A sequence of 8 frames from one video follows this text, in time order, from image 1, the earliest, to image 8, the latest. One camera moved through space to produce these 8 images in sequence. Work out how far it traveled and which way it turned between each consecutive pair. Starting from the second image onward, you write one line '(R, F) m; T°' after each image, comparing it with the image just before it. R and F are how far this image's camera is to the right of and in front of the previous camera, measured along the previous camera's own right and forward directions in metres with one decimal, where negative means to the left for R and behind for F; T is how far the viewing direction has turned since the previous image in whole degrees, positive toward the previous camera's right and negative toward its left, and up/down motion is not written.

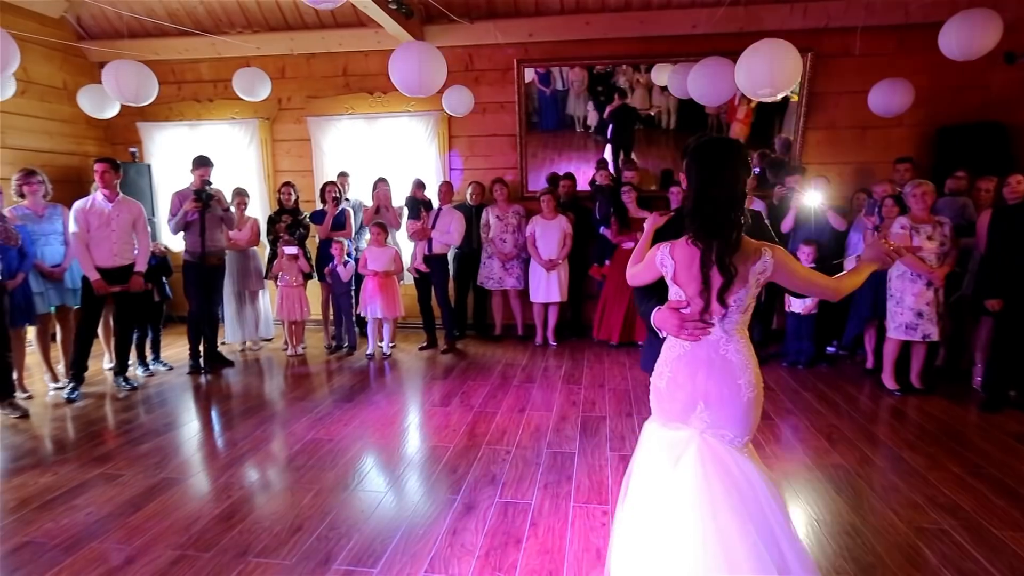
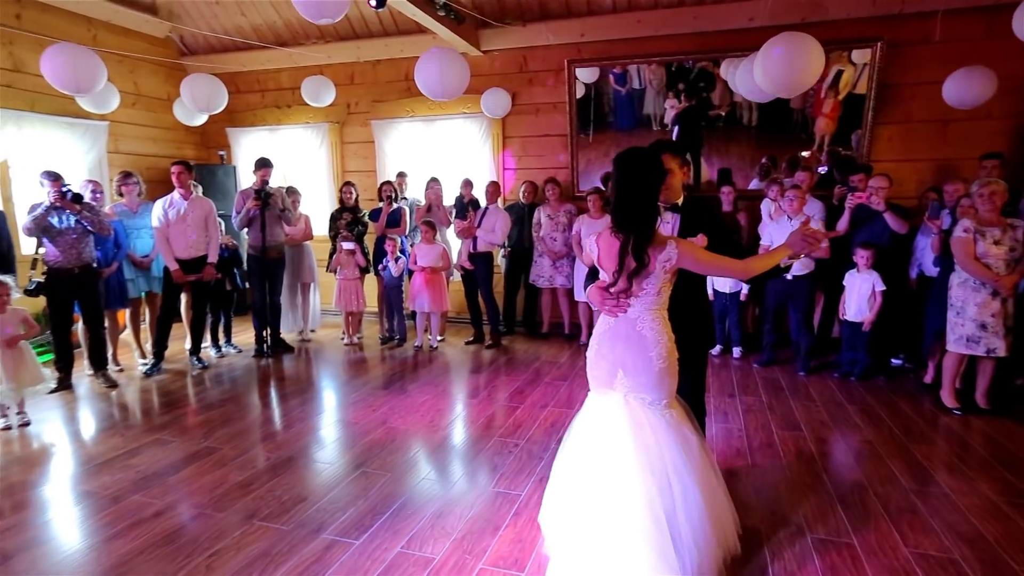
(+0.4, -0.1) m; -9°
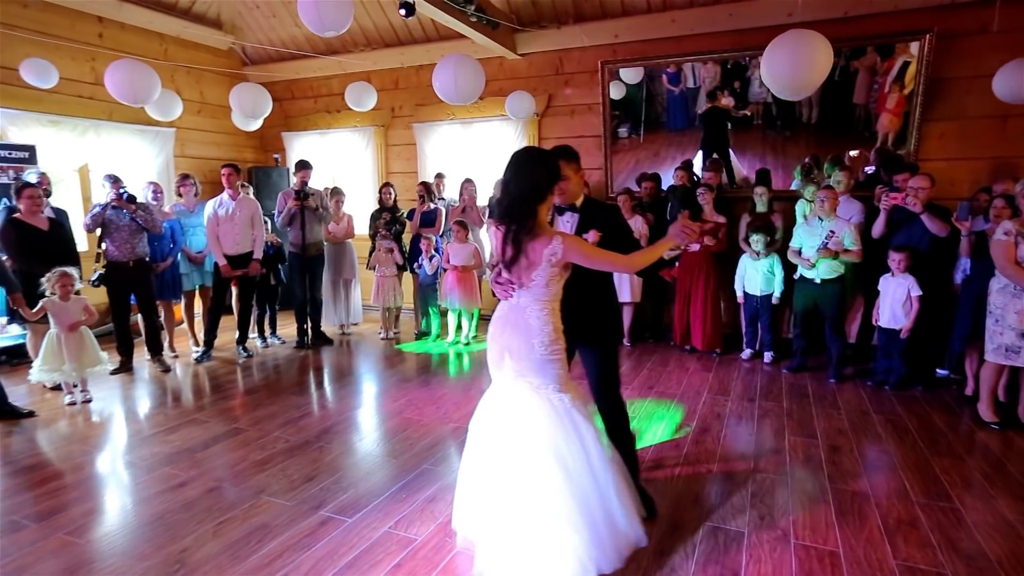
(+0.3, -0.1) m; -6°
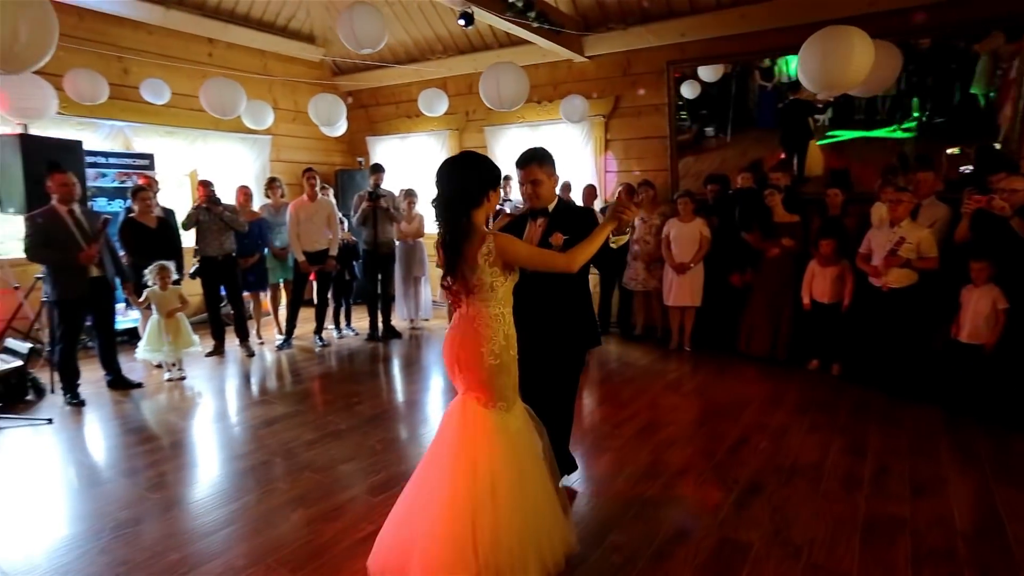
(+0.3, -0.1) m; -9°
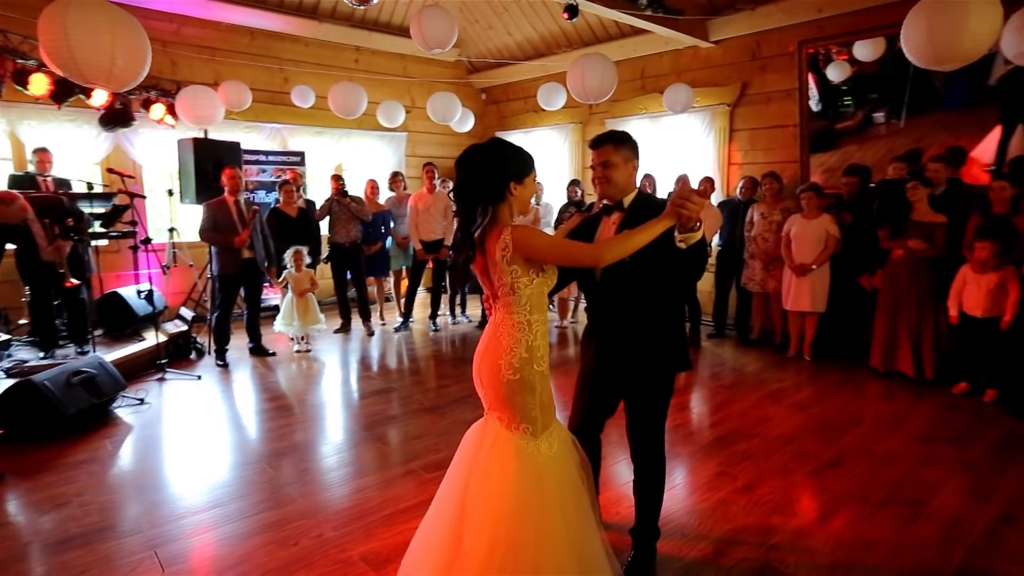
(+0.4, 0.0) m; -15°
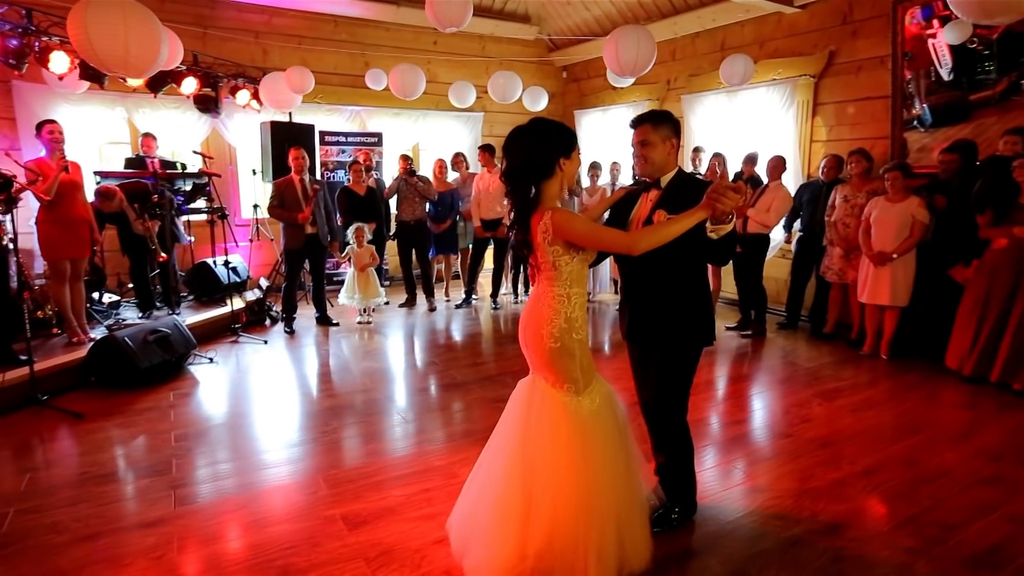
(+0.5, +0.1) m; -11°
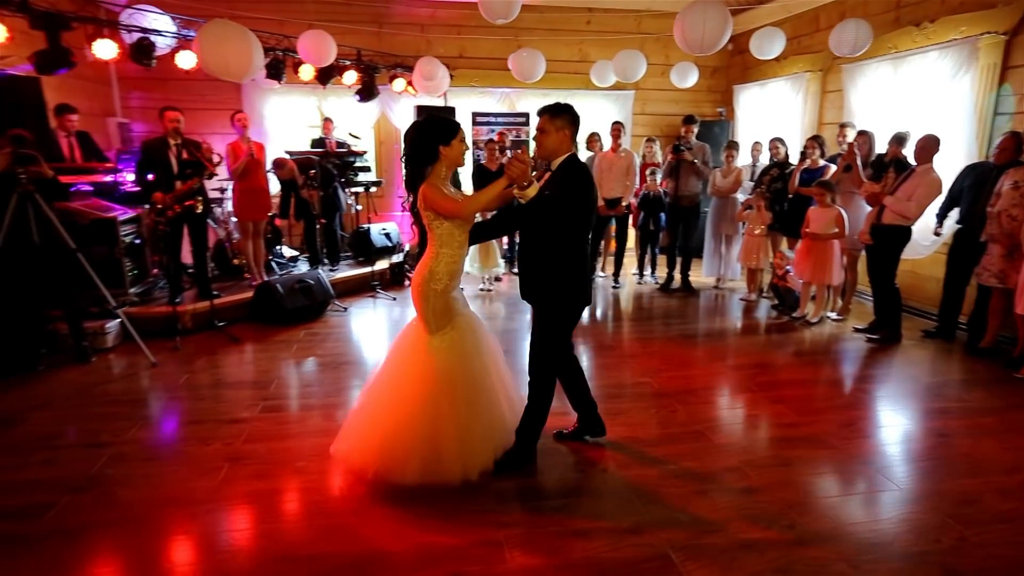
(+0.9, -0.1) m; -20°
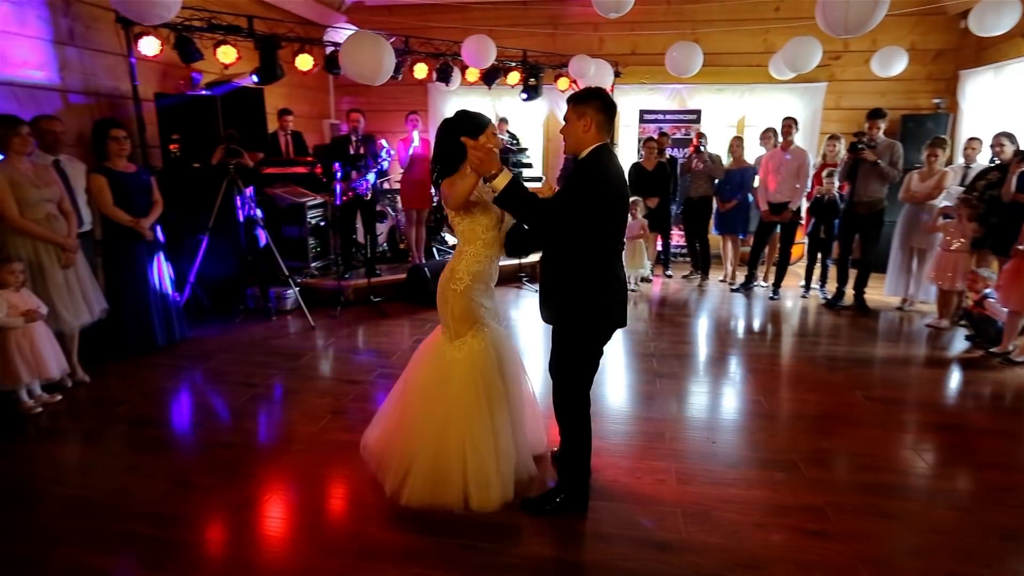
(+0.5, +0.1) m; -19°
